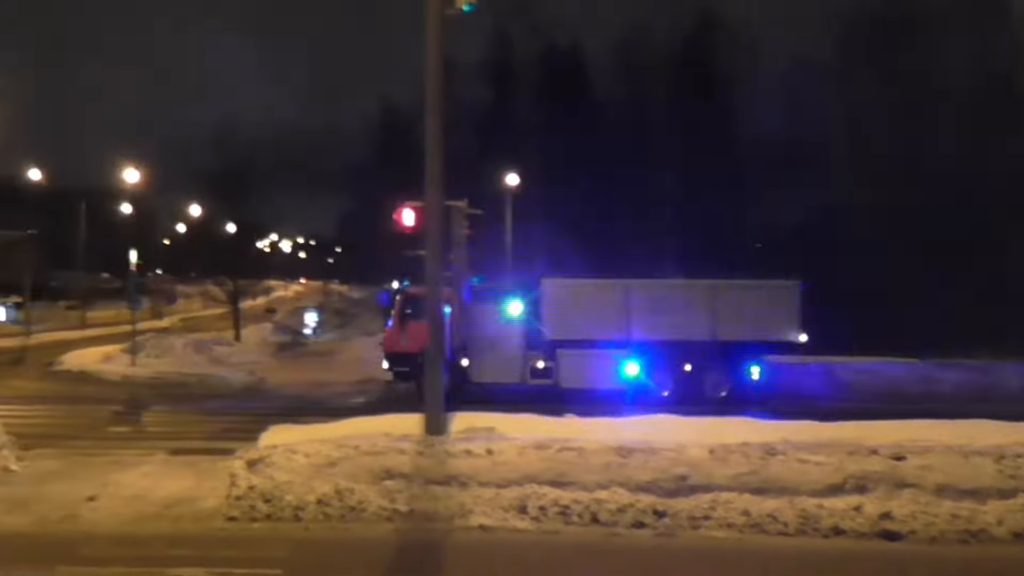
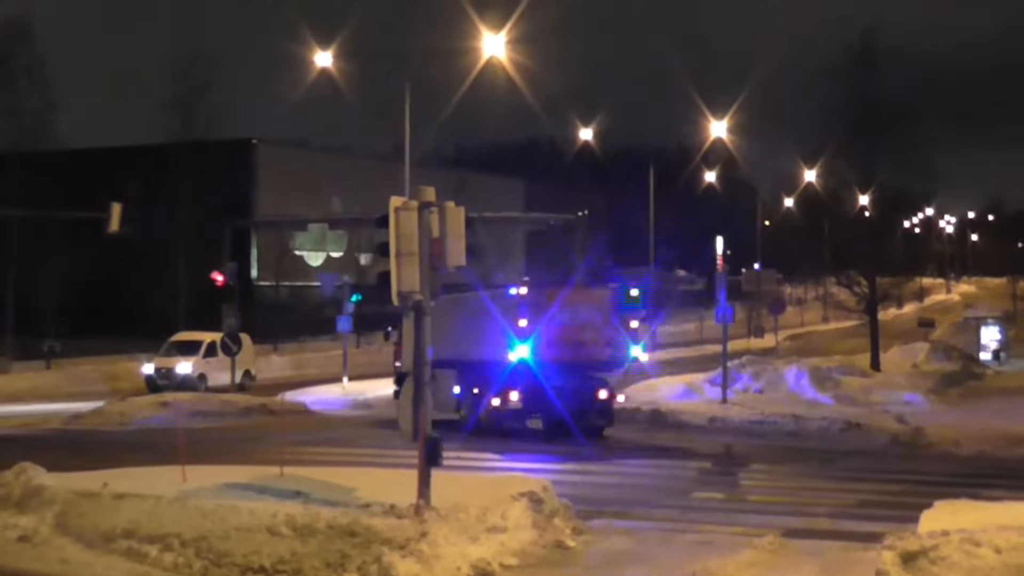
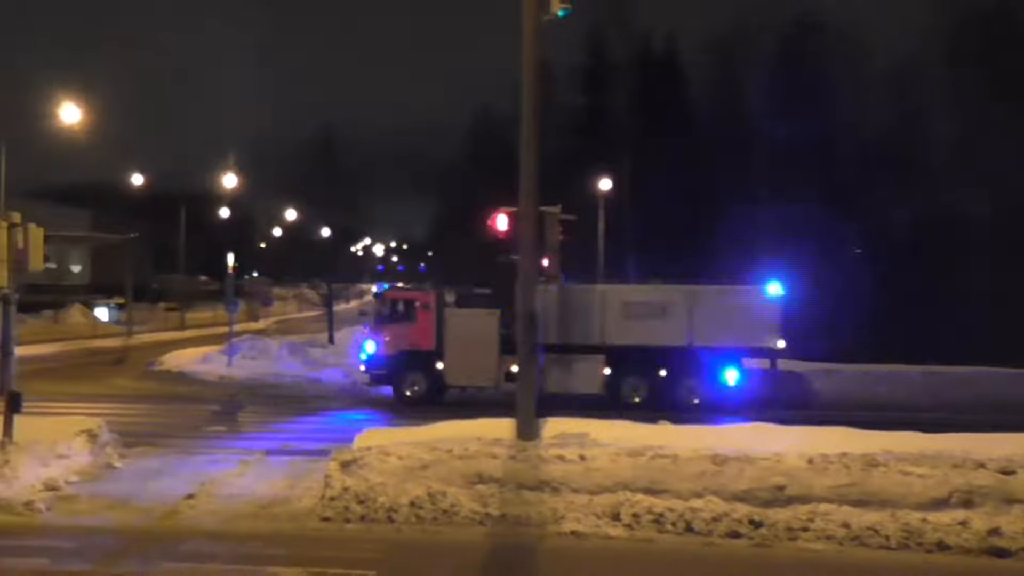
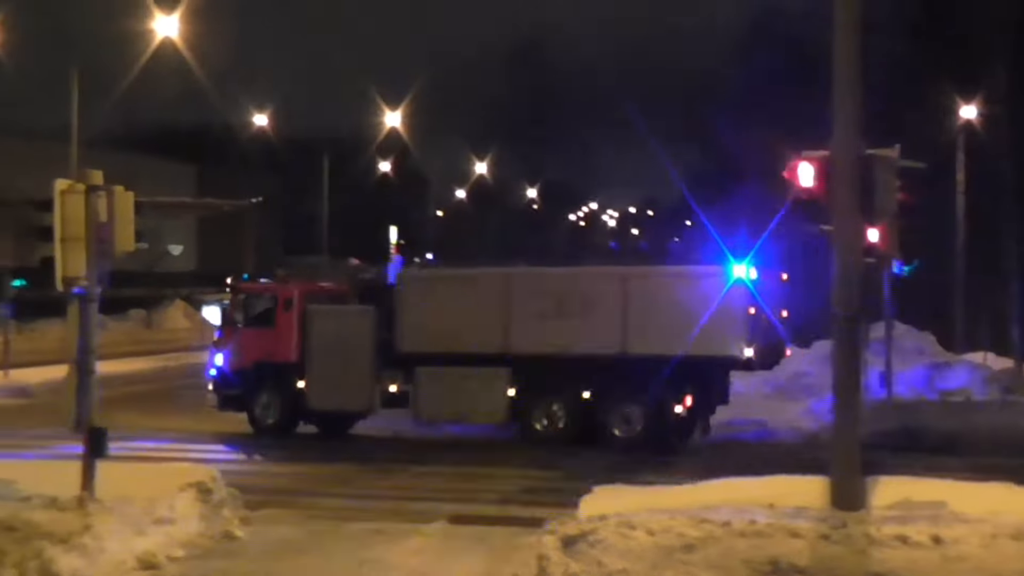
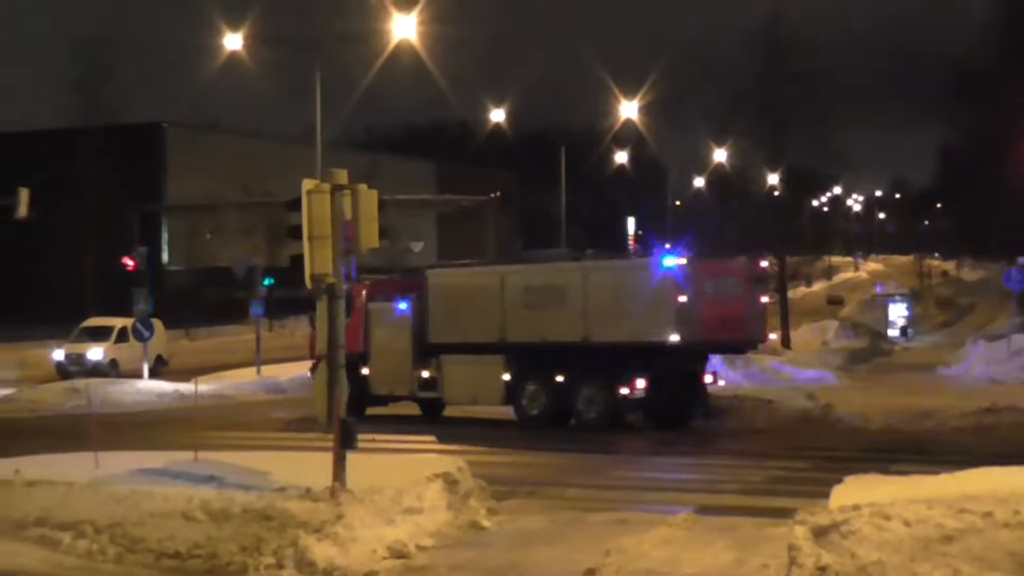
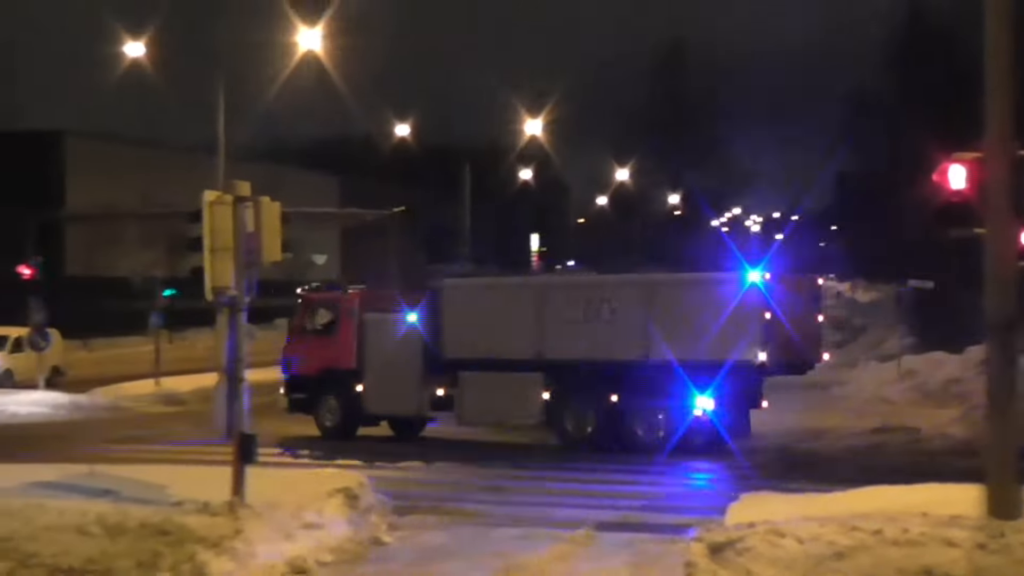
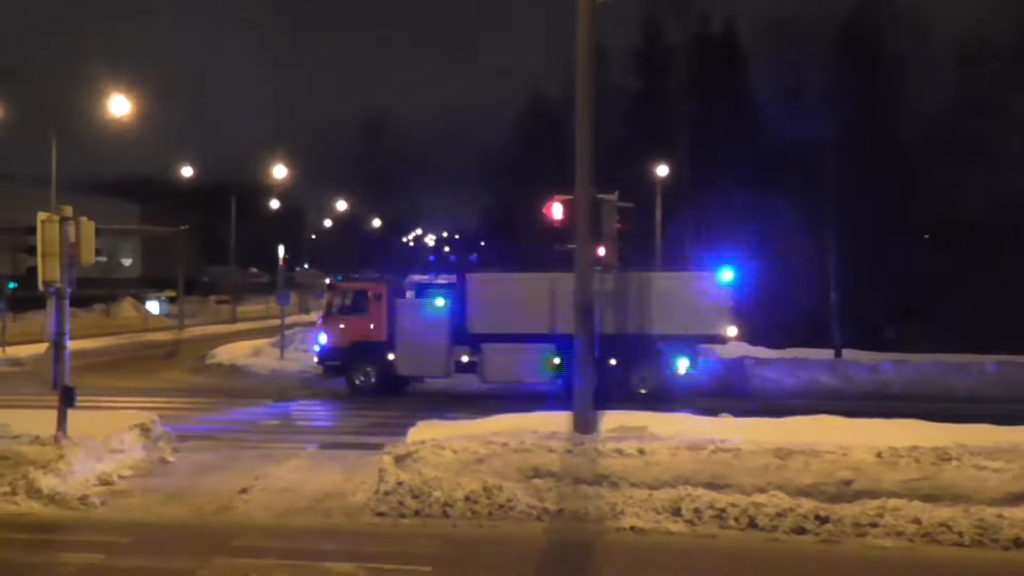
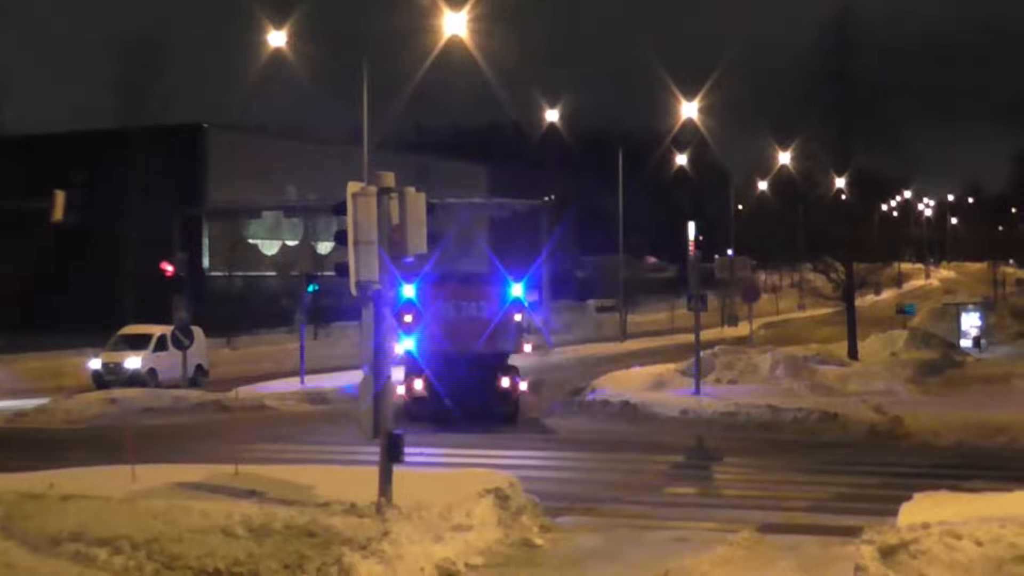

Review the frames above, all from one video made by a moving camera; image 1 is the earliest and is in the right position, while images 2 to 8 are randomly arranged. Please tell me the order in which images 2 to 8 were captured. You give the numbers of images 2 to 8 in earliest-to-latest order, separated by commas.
3, 7, 4, 6, 5, 2, 8
